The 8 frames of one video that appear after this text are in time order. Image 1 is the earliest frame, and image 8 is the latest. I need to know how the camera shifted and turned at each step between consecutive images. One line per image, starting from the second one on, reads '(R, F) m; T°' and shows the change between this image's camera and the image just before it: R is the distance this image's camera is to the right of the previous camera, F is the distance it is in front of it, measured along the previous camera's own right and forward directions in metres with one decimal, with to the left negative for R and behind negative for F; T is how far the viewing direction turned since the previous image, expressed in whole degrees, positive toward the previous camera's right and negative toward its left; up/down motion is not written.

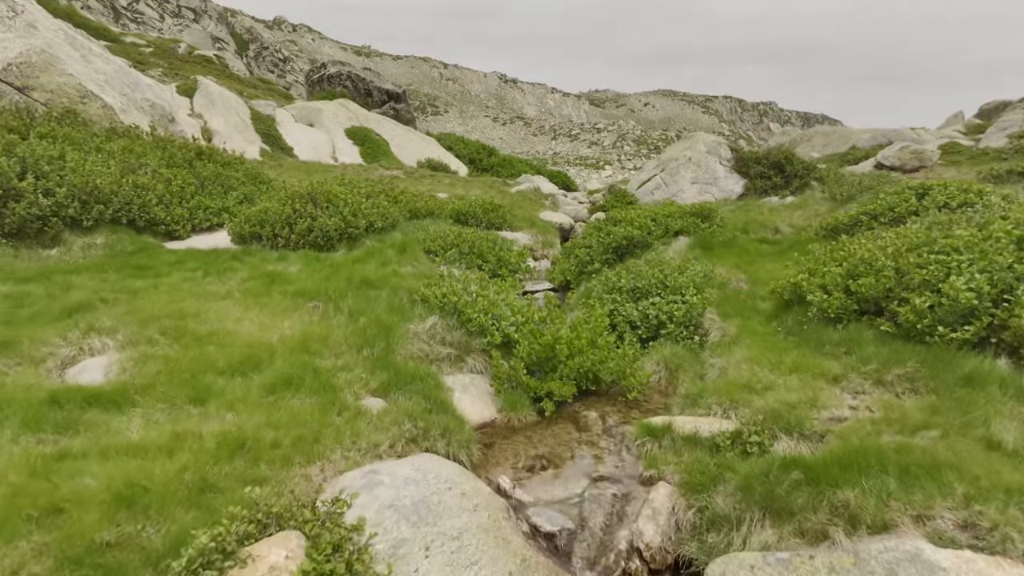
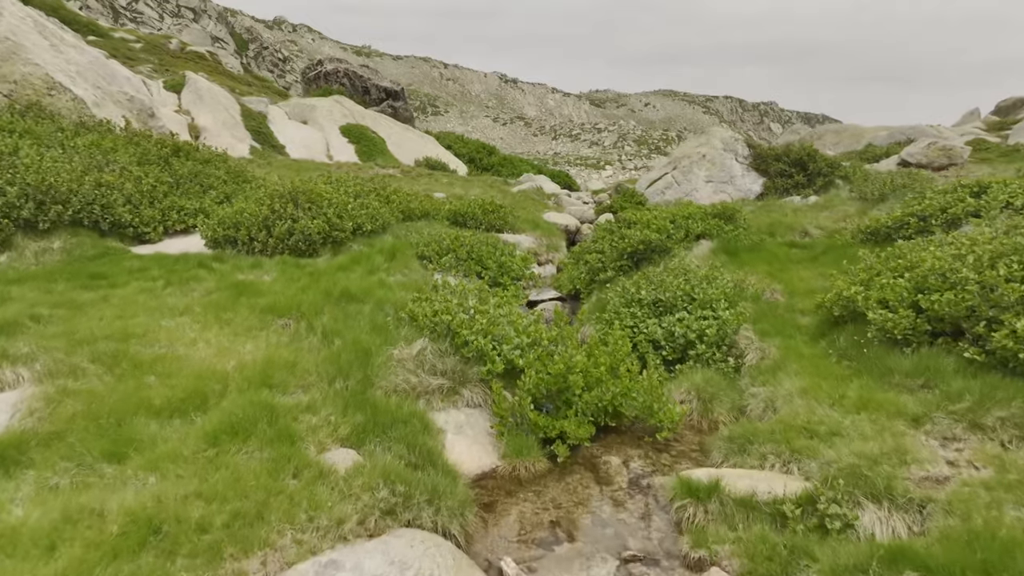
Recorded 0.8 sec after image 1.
(-0.1, +1.6) m; 0°
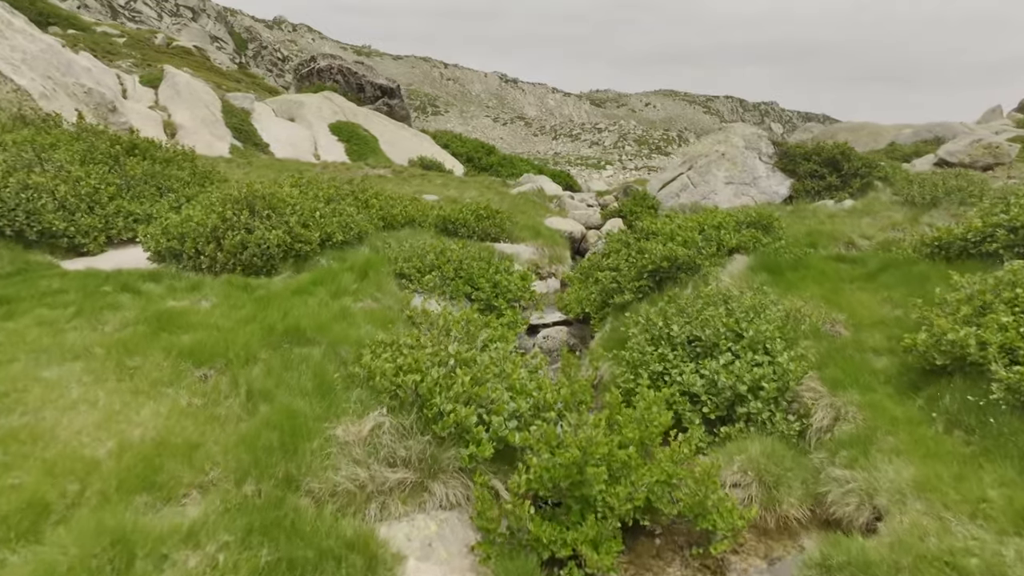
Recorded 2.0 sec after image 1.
(+0.1, +2.4) m; 0°
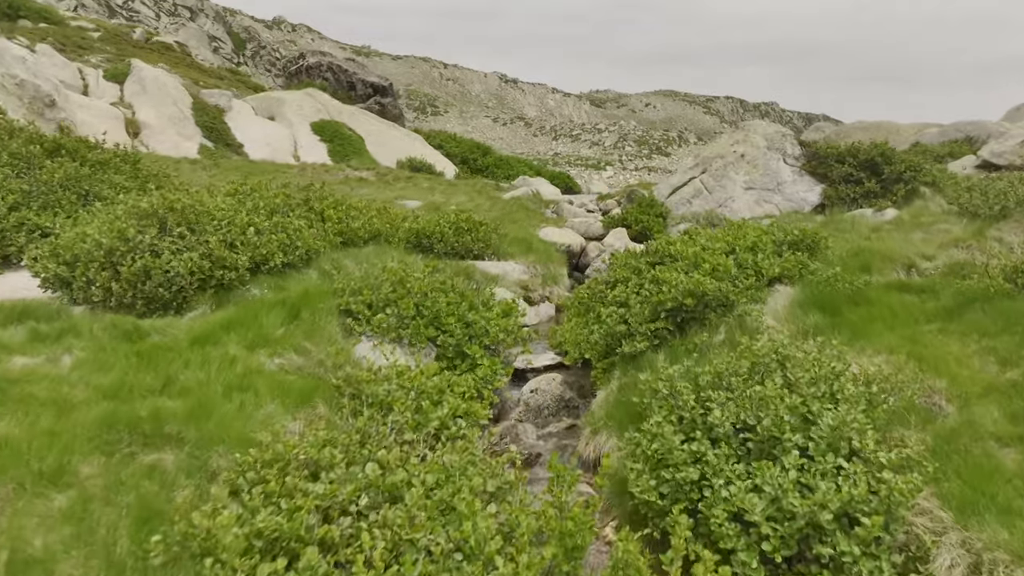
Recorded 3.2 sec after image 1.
(+0.3, +2.7) m; 0°
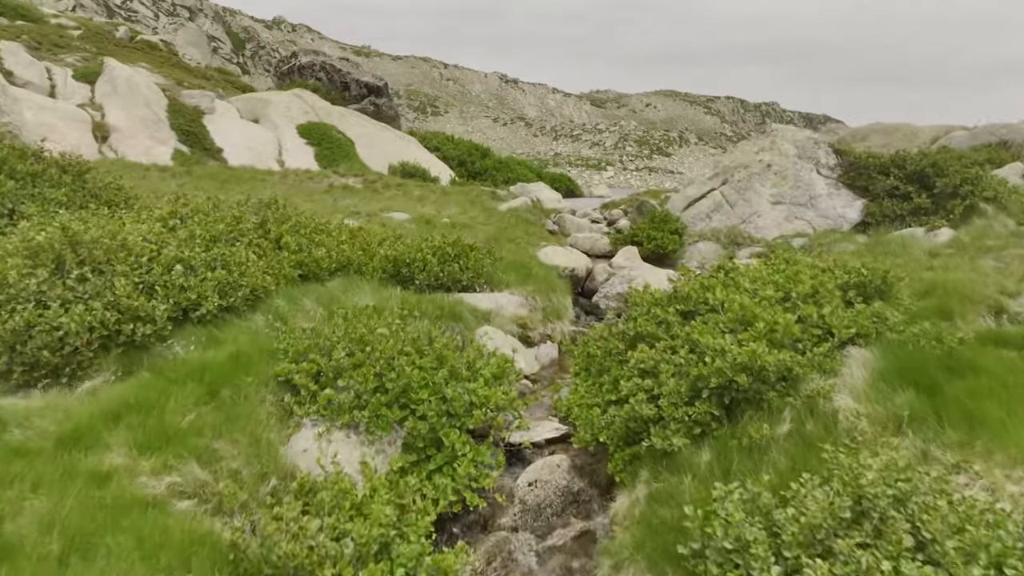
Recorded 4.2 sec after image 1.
(+0.1, +2.2) m; 0°
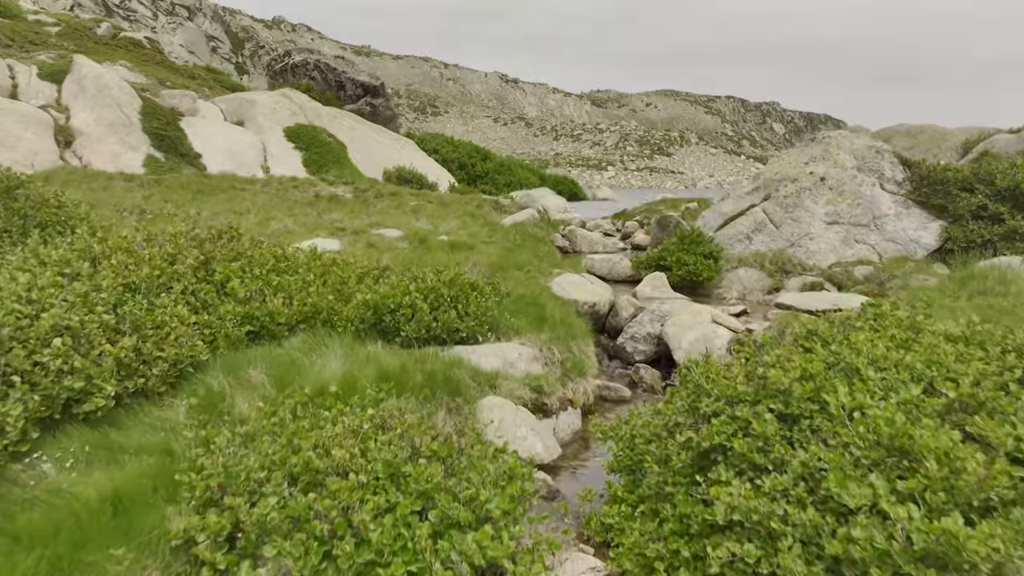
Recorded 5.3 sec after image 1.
(-0.2, +2.6) m; 0°
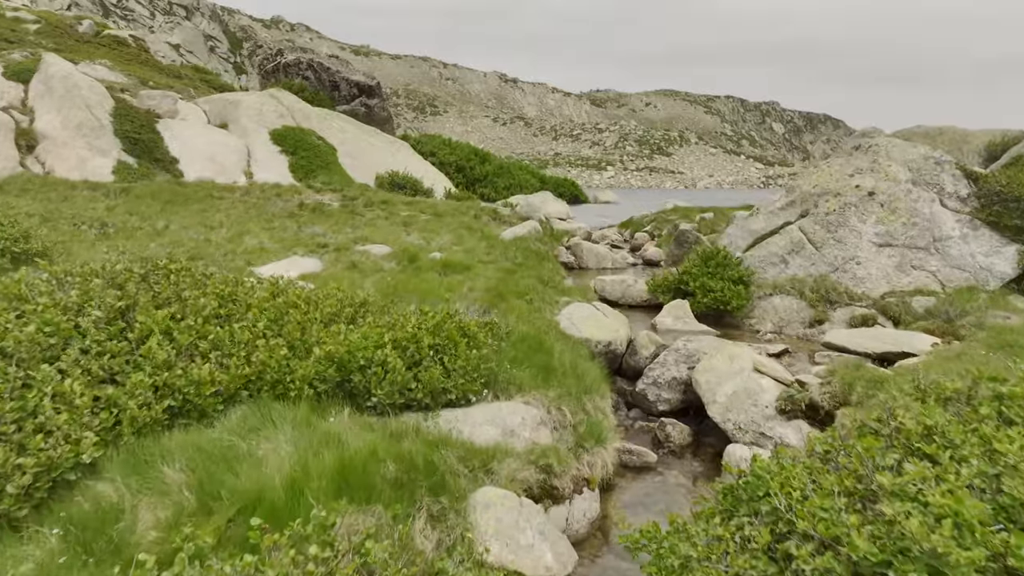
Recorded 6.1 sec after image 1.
(0.0, +2.0) m; 0°
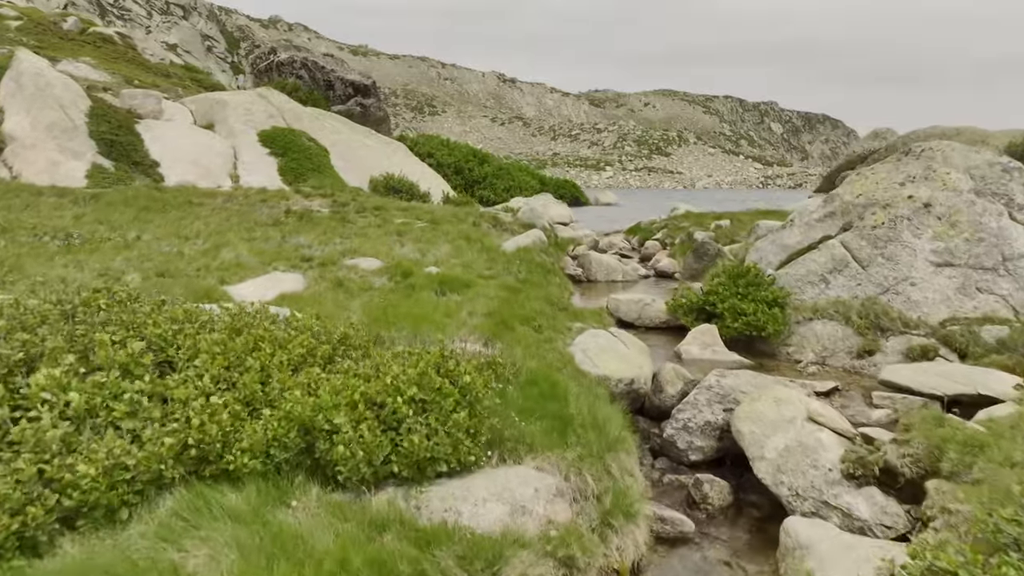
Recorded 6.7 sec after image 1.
(-0.1, +1.6) m; 0°
